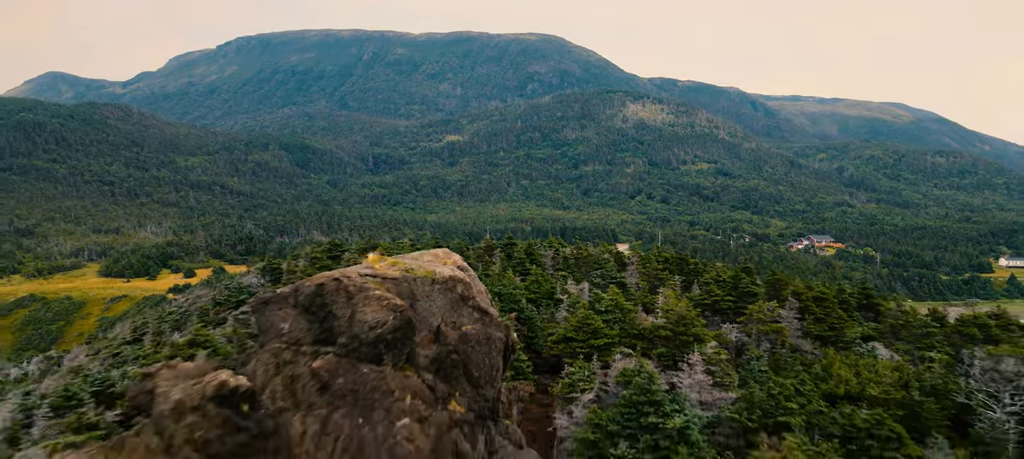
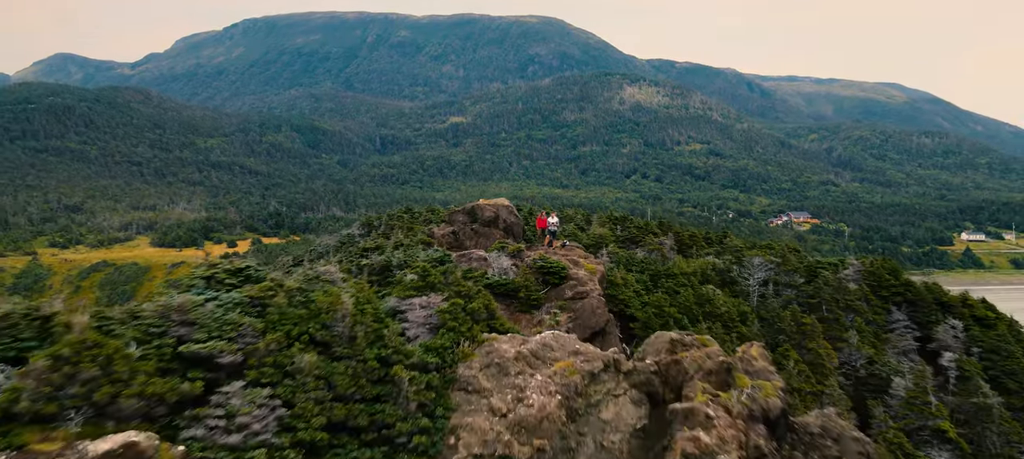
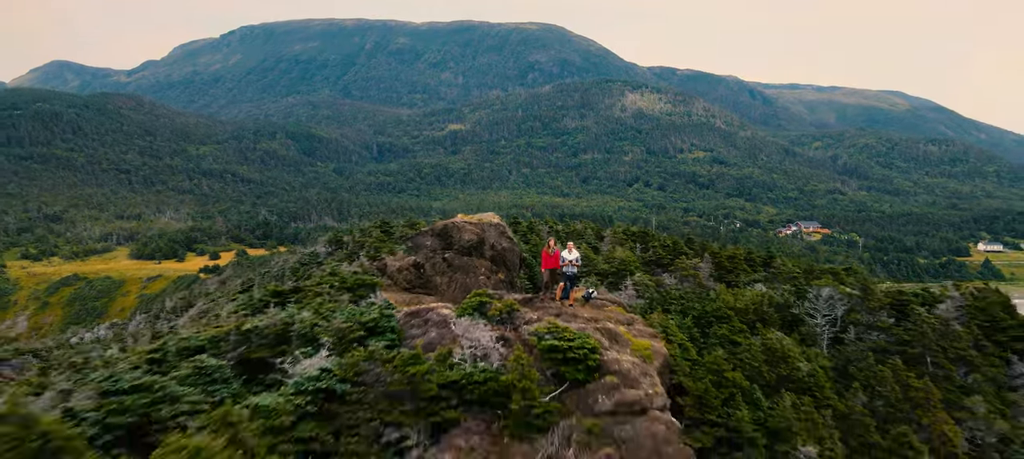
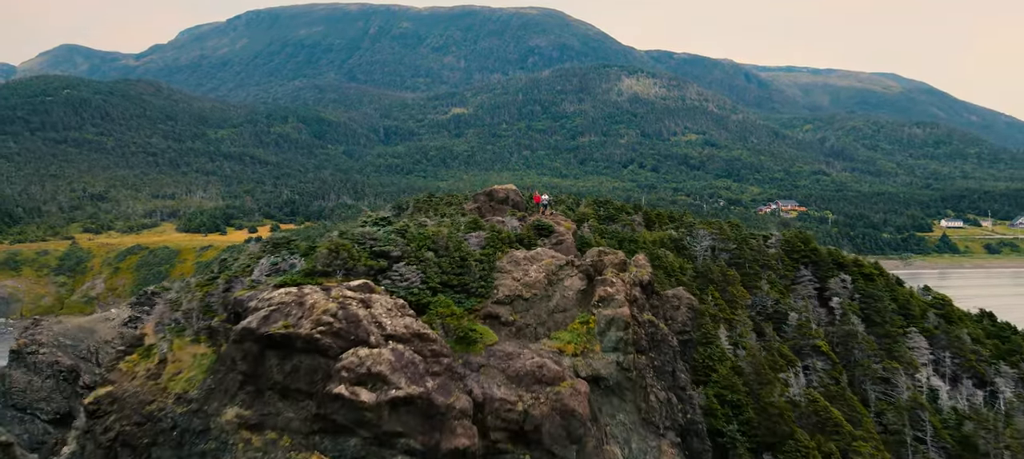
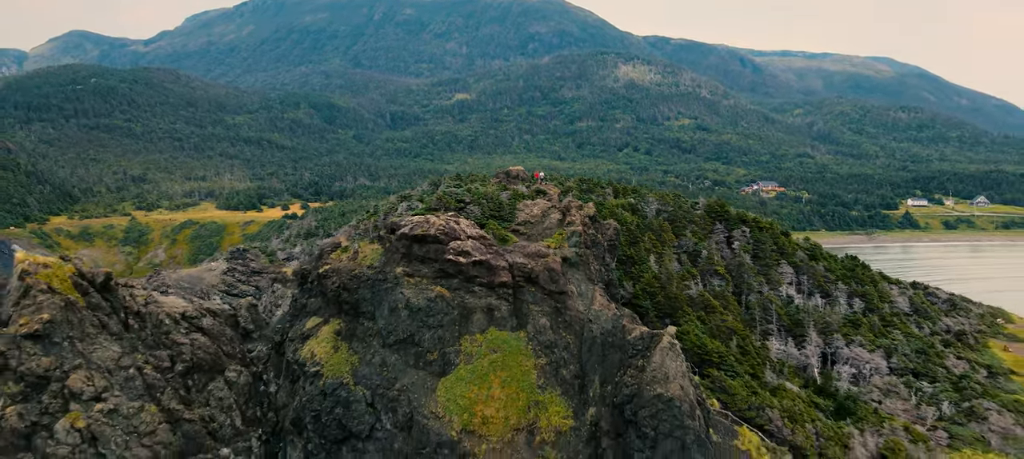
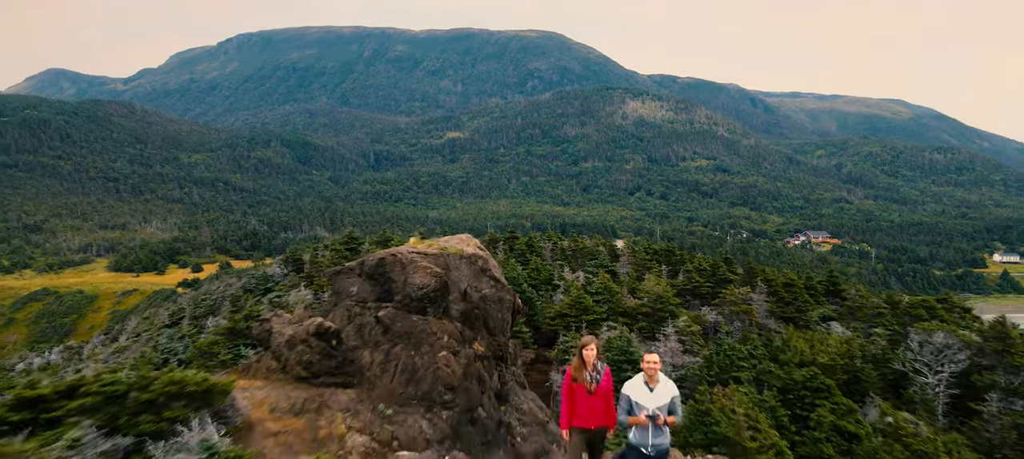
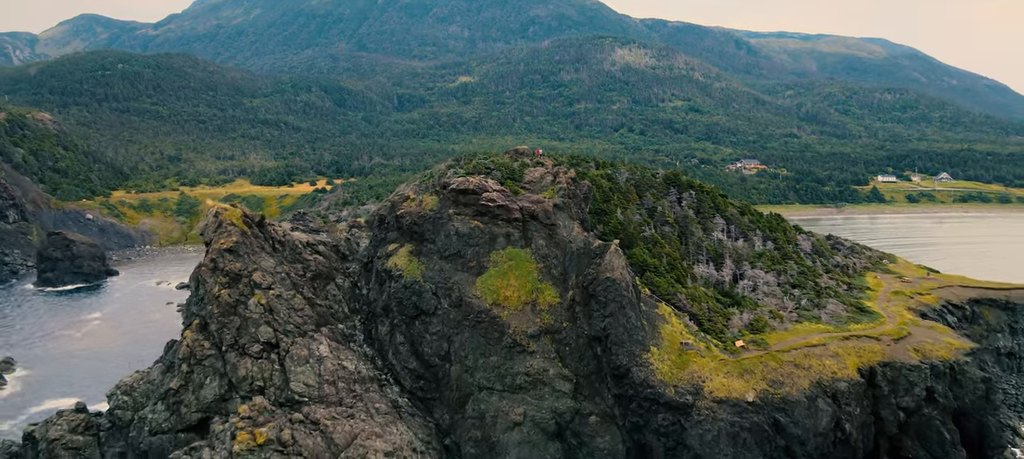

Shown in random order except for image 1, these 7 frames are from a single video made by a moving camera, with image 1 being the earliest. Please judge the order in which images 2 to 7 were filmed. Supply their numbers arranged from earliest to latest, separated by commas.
6, 3, 2, 4, 5, 7
